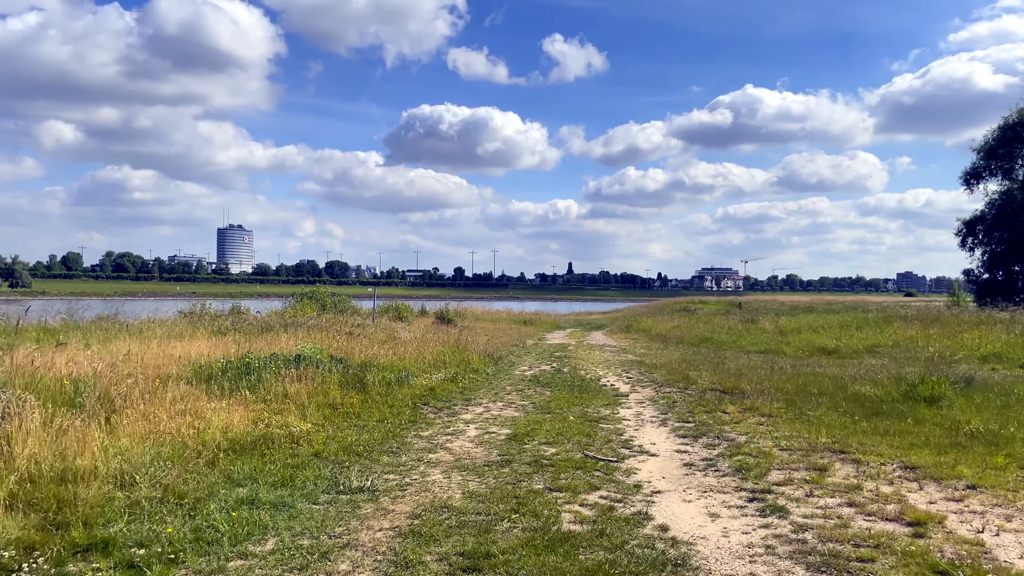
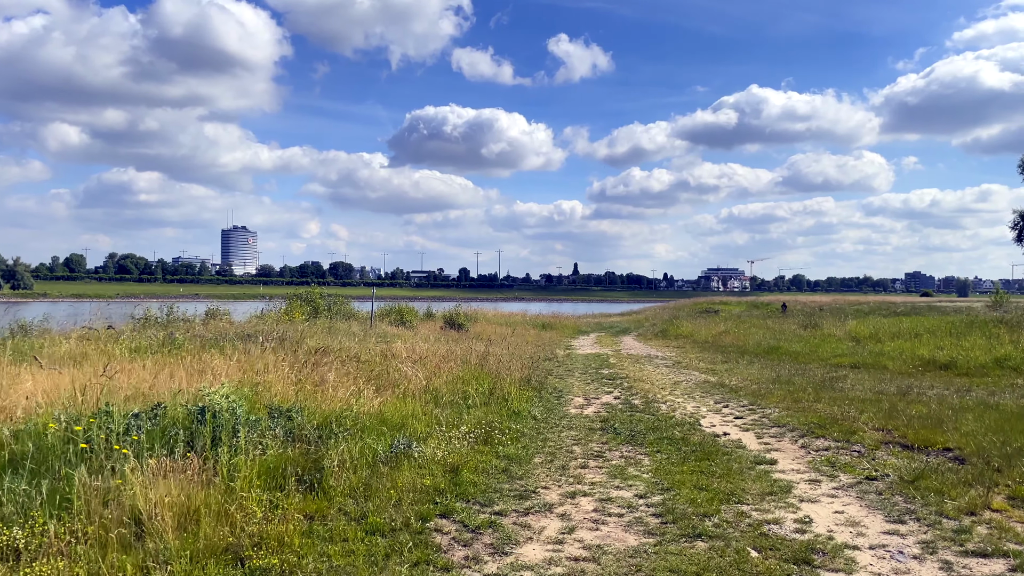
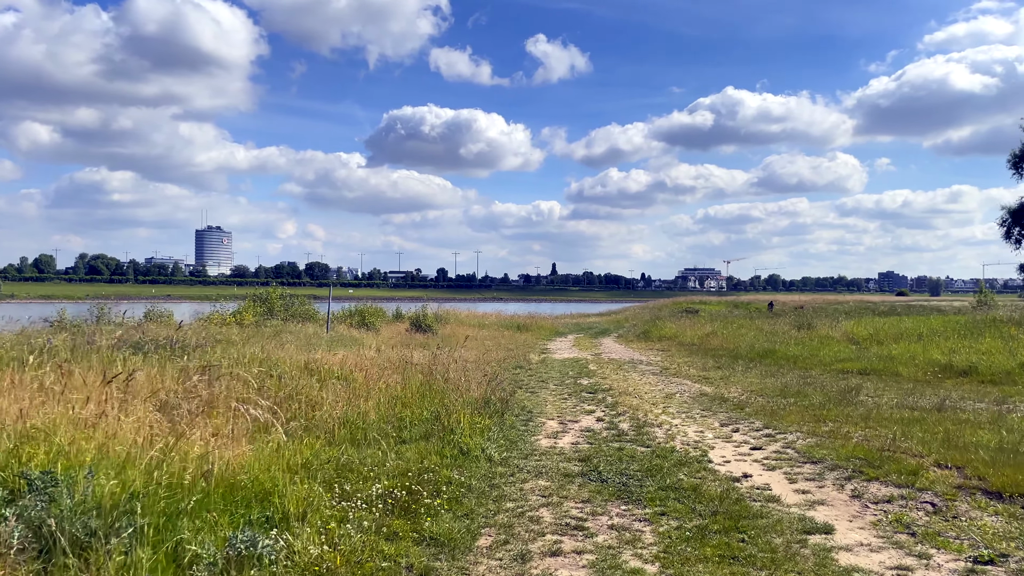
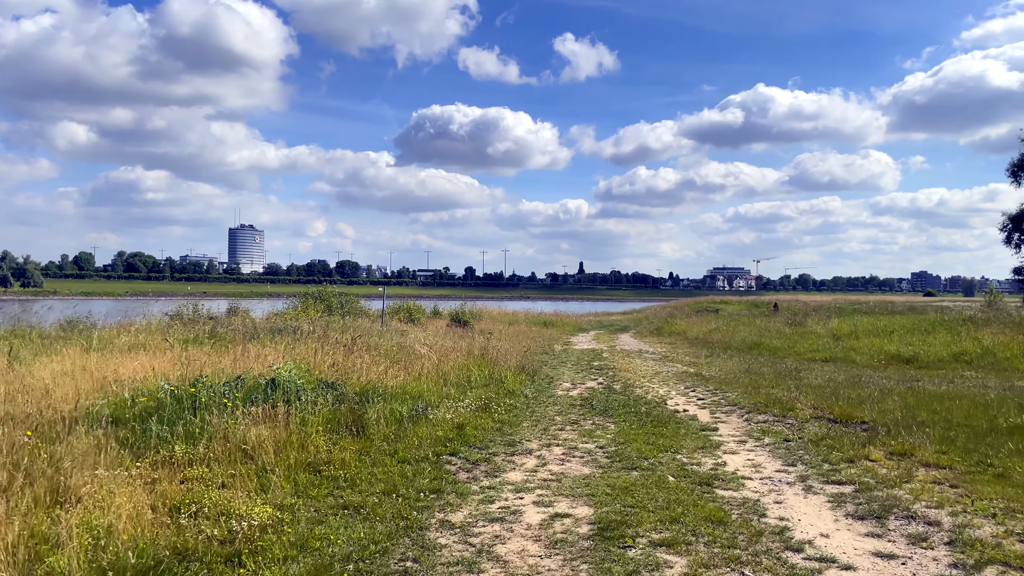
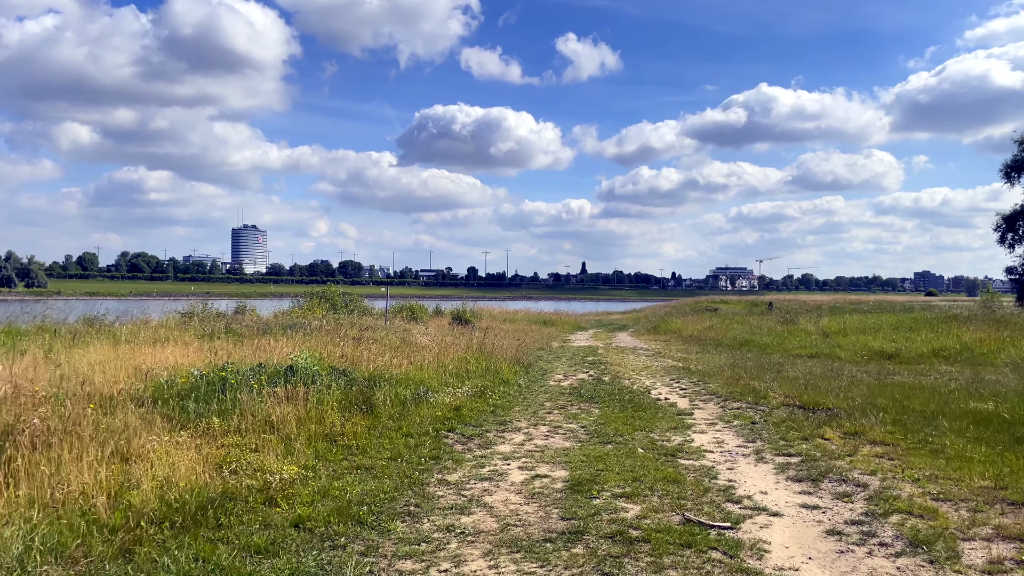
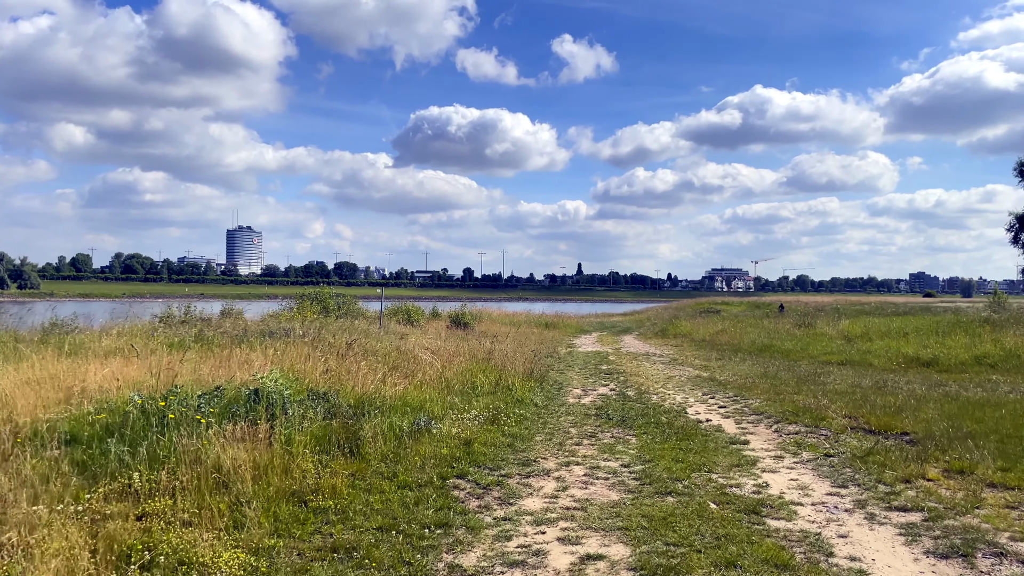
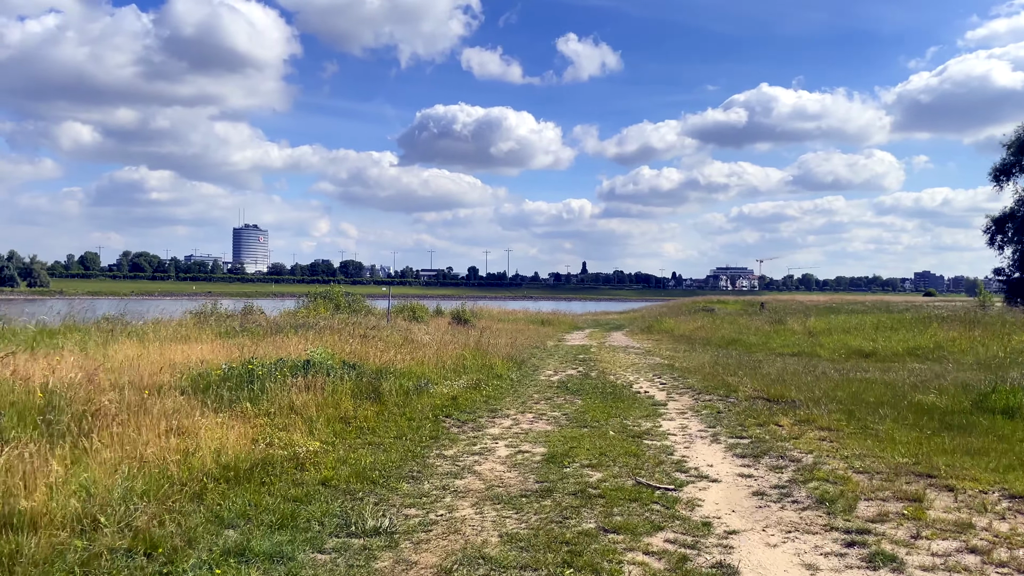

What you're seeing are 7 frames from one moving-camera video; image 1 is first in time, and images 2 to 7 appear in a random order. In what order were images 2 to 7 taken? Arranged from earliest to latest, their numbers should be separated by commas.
7, 5, 4, 6, 2, 3
